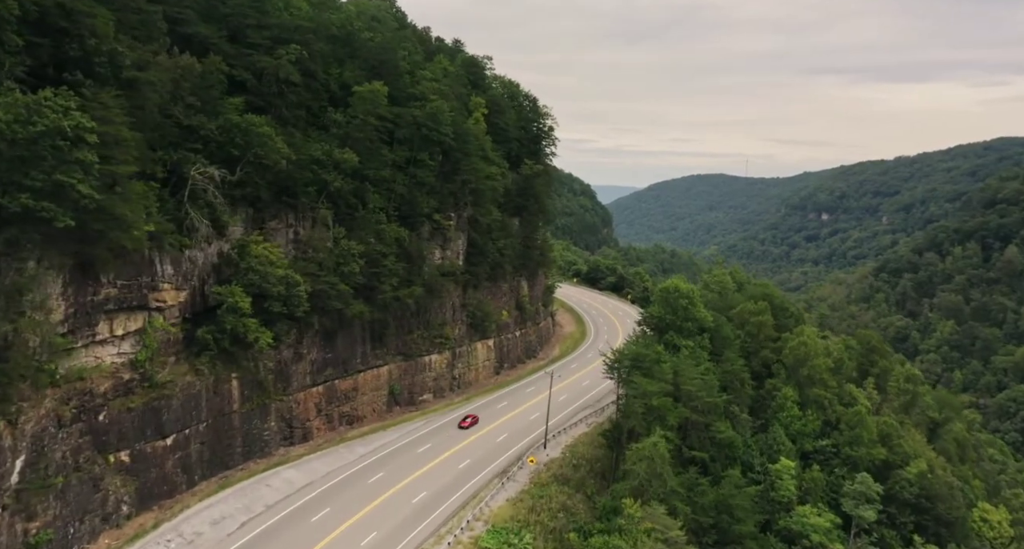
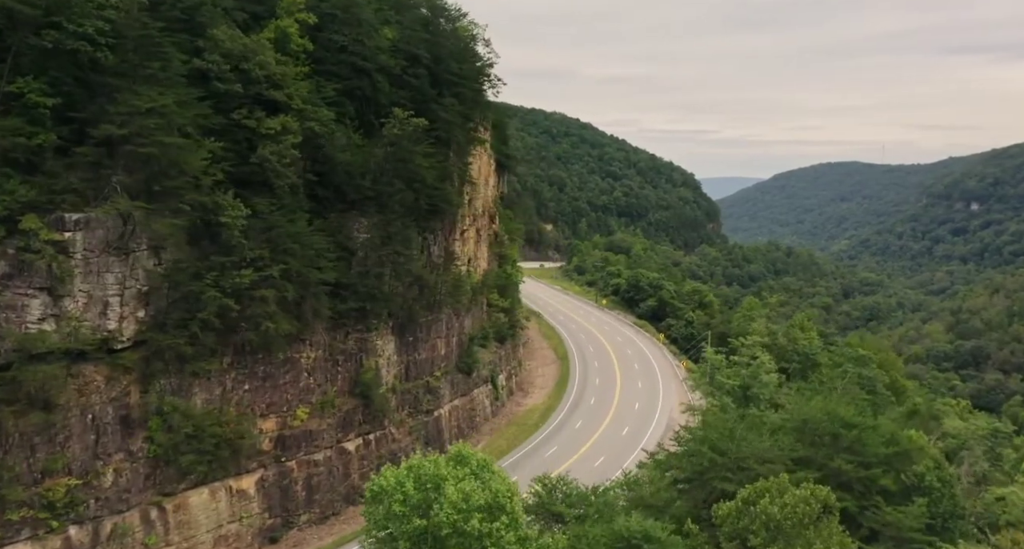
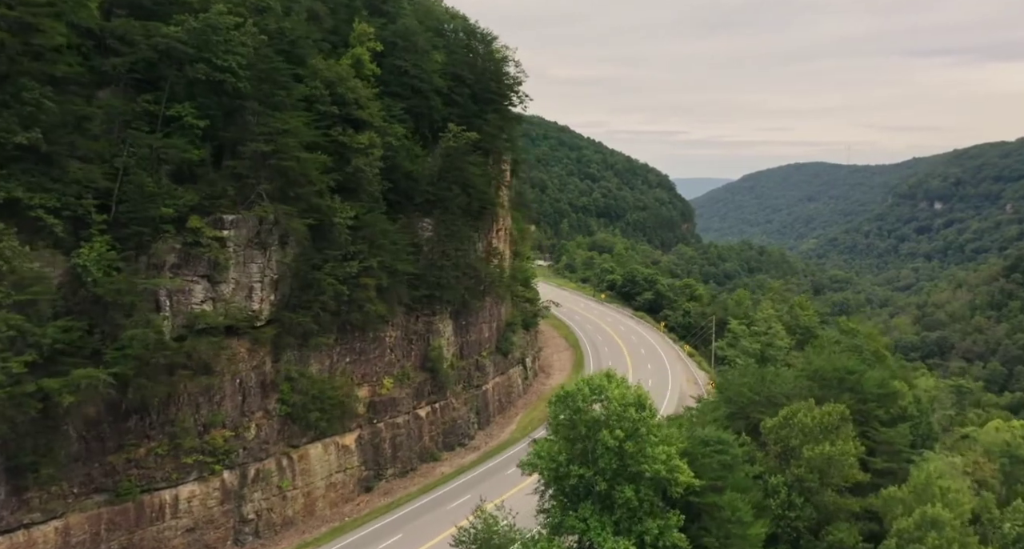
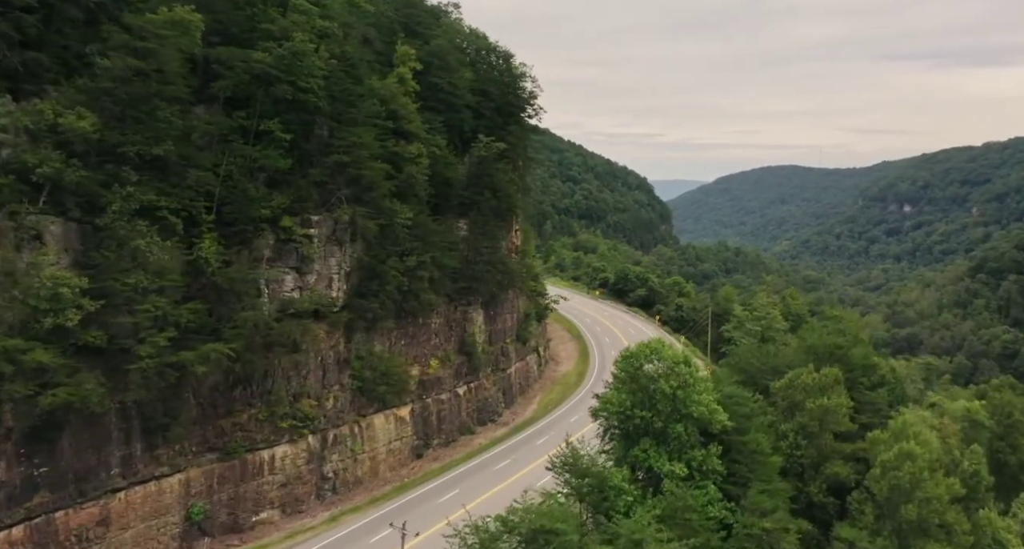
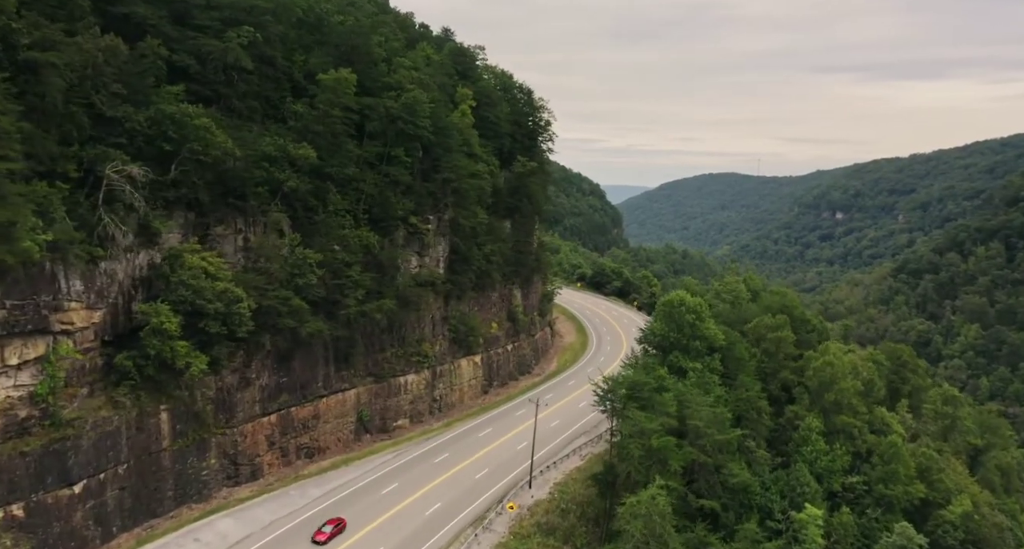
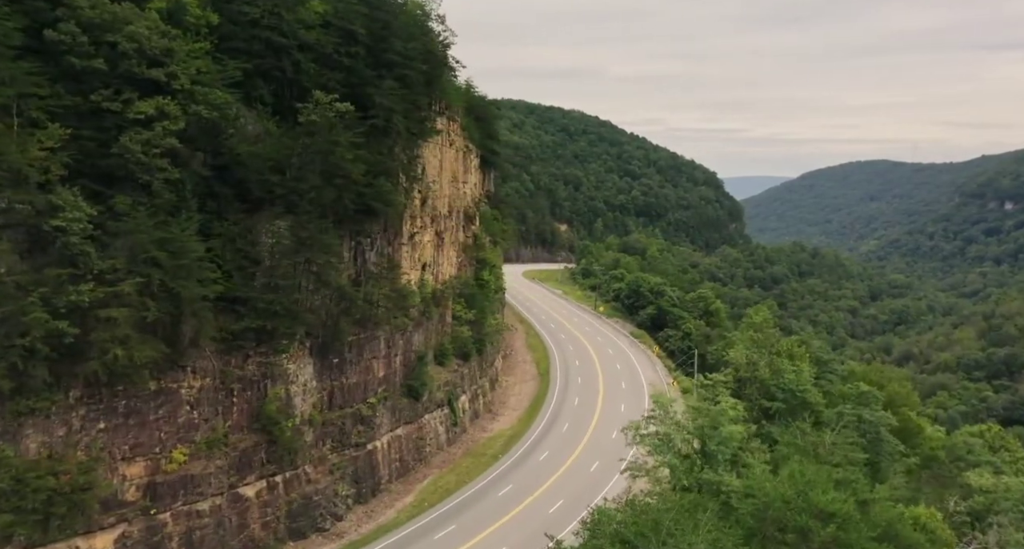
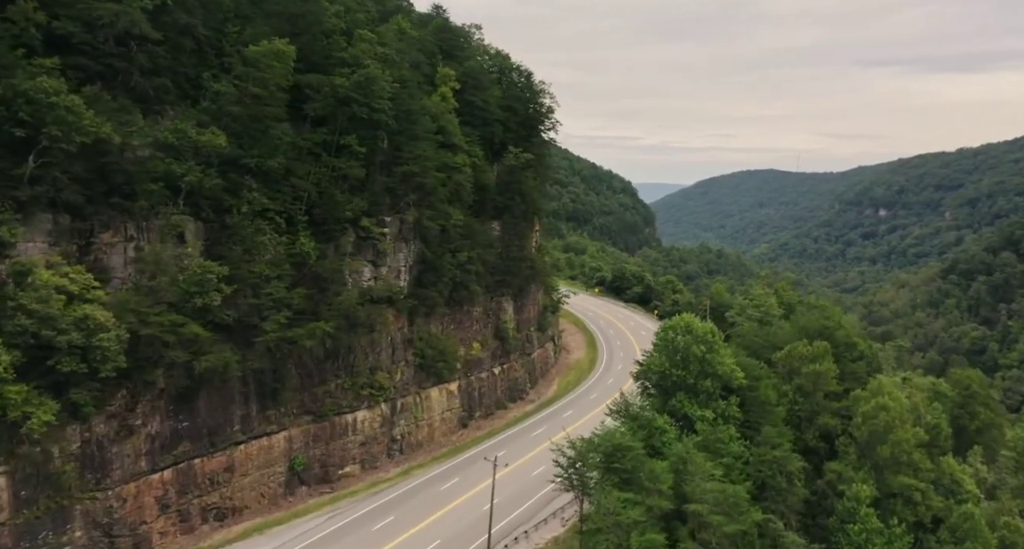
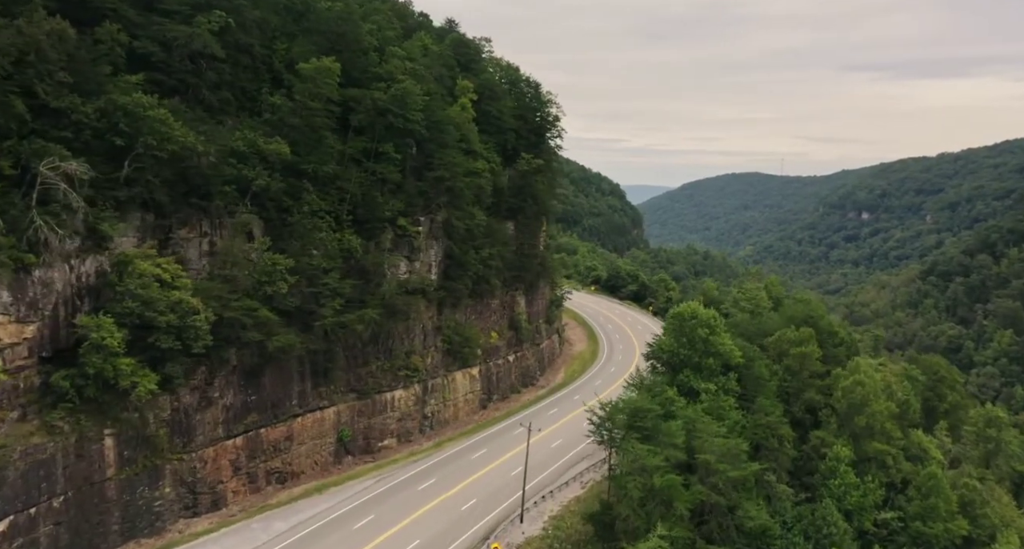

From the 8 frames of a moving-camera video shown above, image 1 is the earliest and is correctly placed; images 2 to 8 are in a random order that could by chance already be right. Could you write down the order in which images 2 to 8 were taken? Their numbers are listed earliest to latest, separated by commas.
5, 8, 7, 4, 3, 2, 6
